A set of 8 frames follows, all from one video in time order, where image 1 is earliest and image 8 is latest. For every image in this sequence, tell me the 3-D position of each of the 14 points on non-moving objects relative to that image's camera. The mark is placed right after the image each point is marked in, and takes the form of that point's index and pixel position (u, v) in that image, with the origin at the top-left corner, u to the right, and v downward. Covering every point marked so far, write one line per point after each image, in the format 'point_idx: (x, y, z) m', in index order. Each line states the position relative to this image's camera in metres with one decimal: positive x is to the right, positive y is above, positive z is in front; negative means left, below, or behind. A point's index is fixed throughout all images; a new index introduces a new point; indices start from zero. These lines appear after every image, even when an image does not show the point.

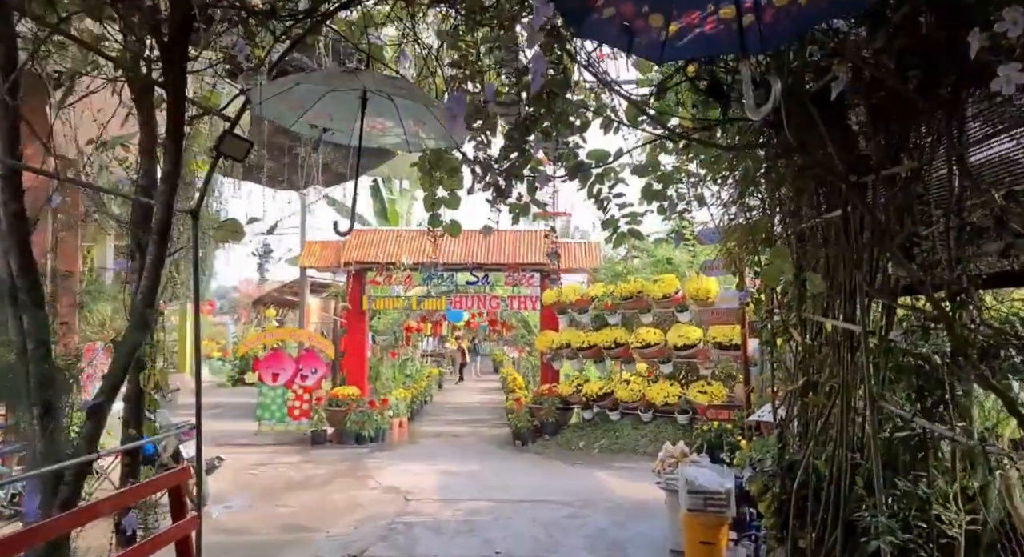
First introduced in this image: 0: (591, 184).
0: (+0.3, +0.4, +2.9) m
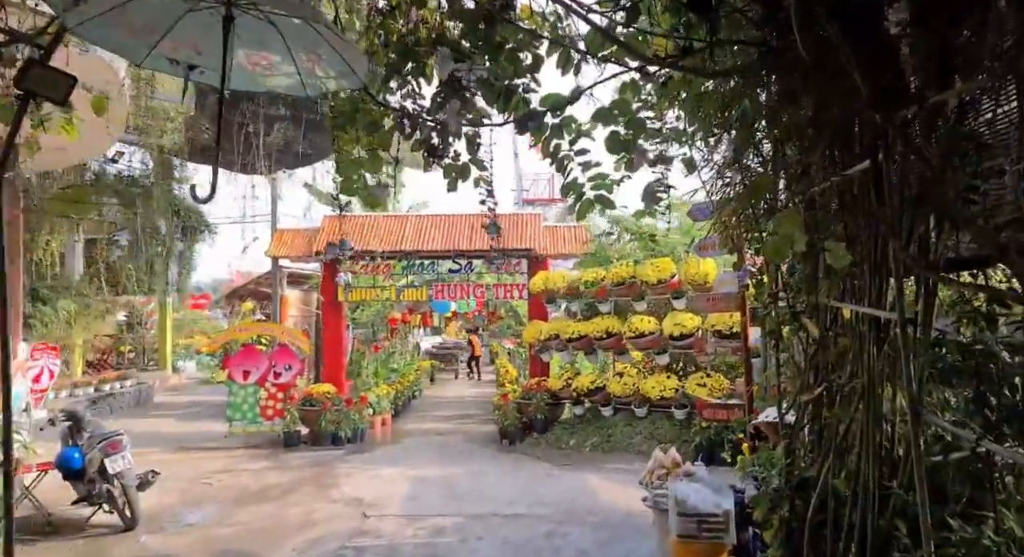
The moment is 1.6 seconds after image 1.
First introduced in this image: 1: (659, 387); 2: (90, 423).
0: (+0.1, +0.5, +2.3) m
1: (+1.6, -1.2, +7.4) m
2: (-3.0, -1.0, +4.8) m
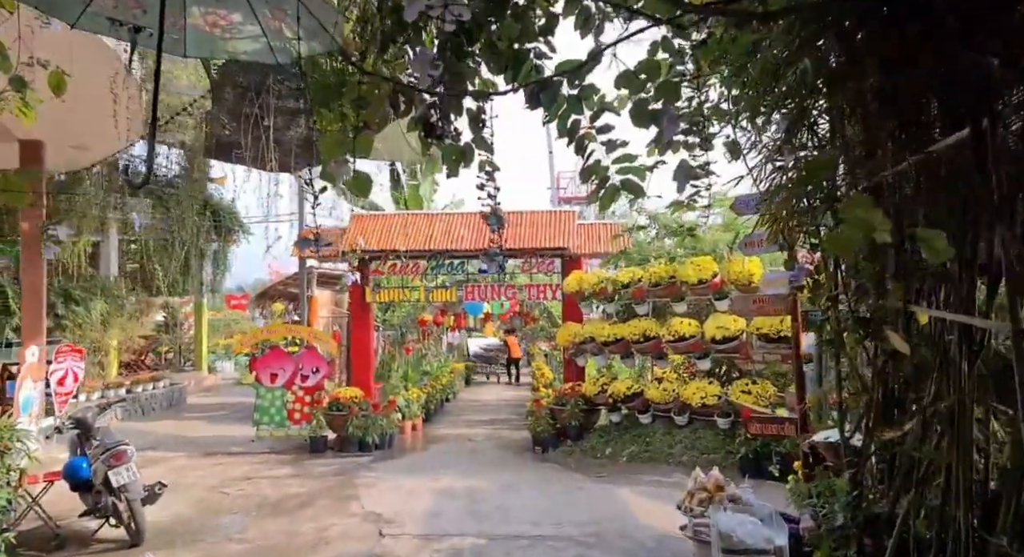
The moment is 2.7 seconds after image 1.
0: (+0.1, +0.5, +2.0) m
1: (+2.0, -1.2, +7.0) m
2: (-2.8, -1.0, +4.6) m
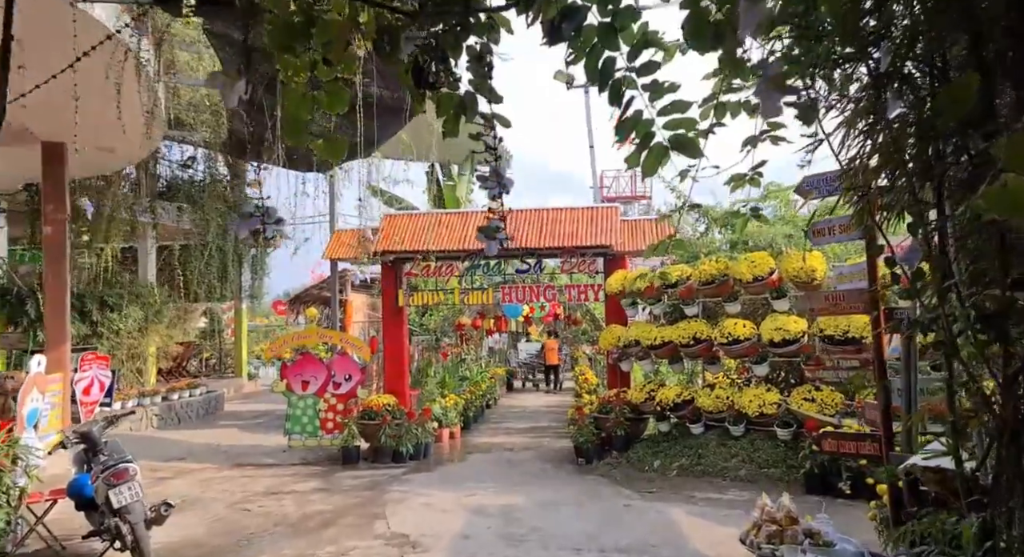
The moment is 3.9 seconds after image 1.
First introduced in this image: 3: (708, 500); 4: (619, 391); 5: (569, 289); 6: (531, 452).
0: (+0.2, +0.5, +1.5) m
1: (+2.3, -1.2, +6.4) m
2: (-2.6, -1.1, +4.3) m
3: (+1.6, -1.8, +5.5) m
4: (+1.2, -1.3, +7.5) m
5: (+0.7, -0.1, +8.4) m
6: (+0.2, -2.2, +8.4) m
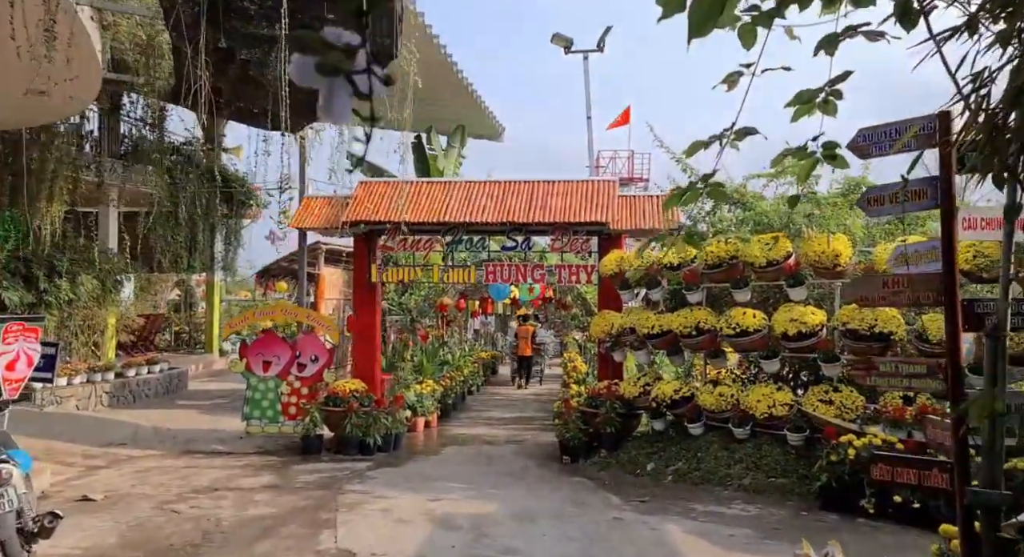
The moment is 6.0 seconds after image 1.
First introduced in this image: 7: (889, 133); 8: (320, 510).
0: (+0.1, +0.6, +0.7) m
1: (+2.1, -1.0, +5.7) m
2: (-2.7, -0.8, +3.5) m
3: (+1.4, -1.7, +4.8) m
4: (+1.0, -1.1, +6.8) m
5: (+0.5, +0.1, +7.6) m
6: (0.0, -1.9, +7.7) m
7: (+1.4, +0.5, +2.6) m
8: (-1.3, -1.6, +4.7) m
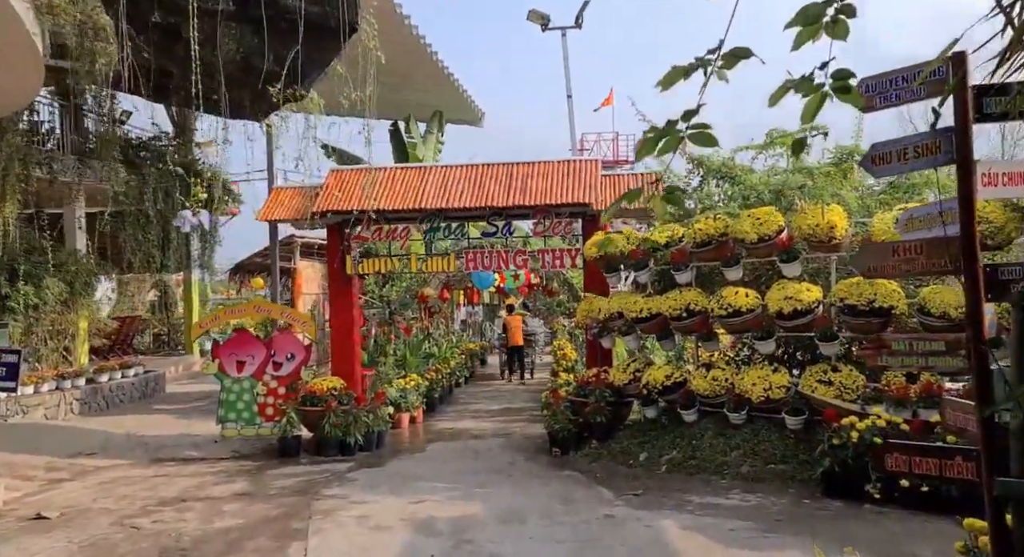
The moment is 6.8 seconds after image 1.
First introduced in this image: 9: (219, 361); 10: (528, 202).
0: (0.0, +0.6, +0.4) m
1: (+2.0, -0.8, +5.4) m
2: (-2.8, -0.9, +3.2) m
3: (+1.3, -1.5, +4.5) m
4: (+0.9, -0.9, +6.5) m
5: (+0.3, +0.3, +7.3) m
6: (-0.1, -1.8, +7.4) m
7: (+1.3, +0.7, +2.3) m
8: (-1.4, -1.6, +4.4) m
9: (-3.1, -0.9, +7.2) m
10: (+0.2, +0.8, +7.2) m
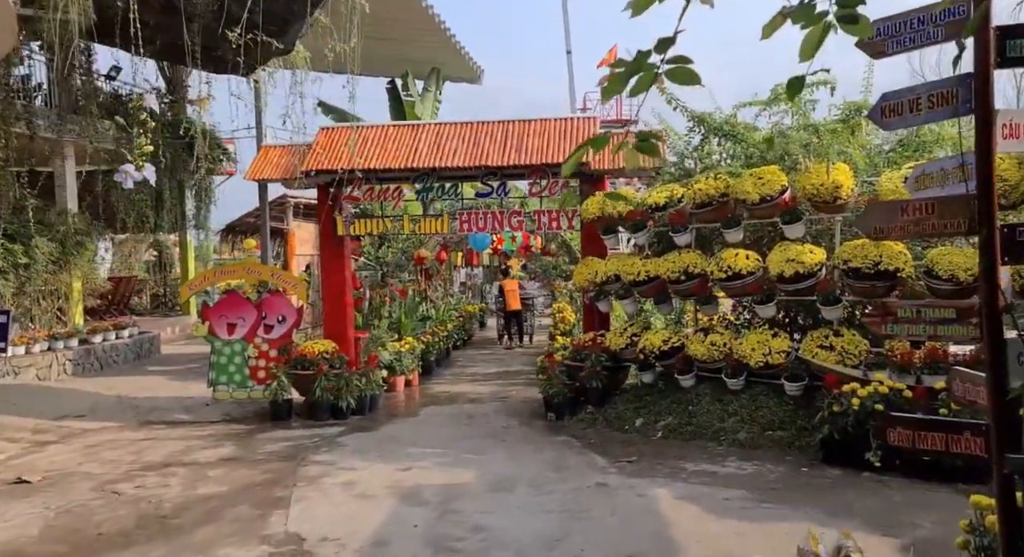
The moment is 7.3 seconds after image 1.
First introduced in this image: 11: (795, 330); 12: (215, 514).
0: (-0.1, +0.6, +0.2) m
1: (+1.9, -0.5, +5.2) m
2: (-2.9, -0.7, +3.1) m
3: (+1.2, -1.3, +4.4) m
4: (+0.8, -0.5, +6.4) m
5: (+0.3, +0.7, +7.1) m
6: (-0.2, -1.4, +7.3) m
7: (+1.2, +0.8, +2.0) m
8: (-1.5, -1.3, +4.3) m
9: (-3.2, -0.5, +7.0) m
10: (+0.1, +1.2, +7.0) m
11: (+2.4, -0.4, +5.7) m
12: (-1.7, -1.3, +3.8) m
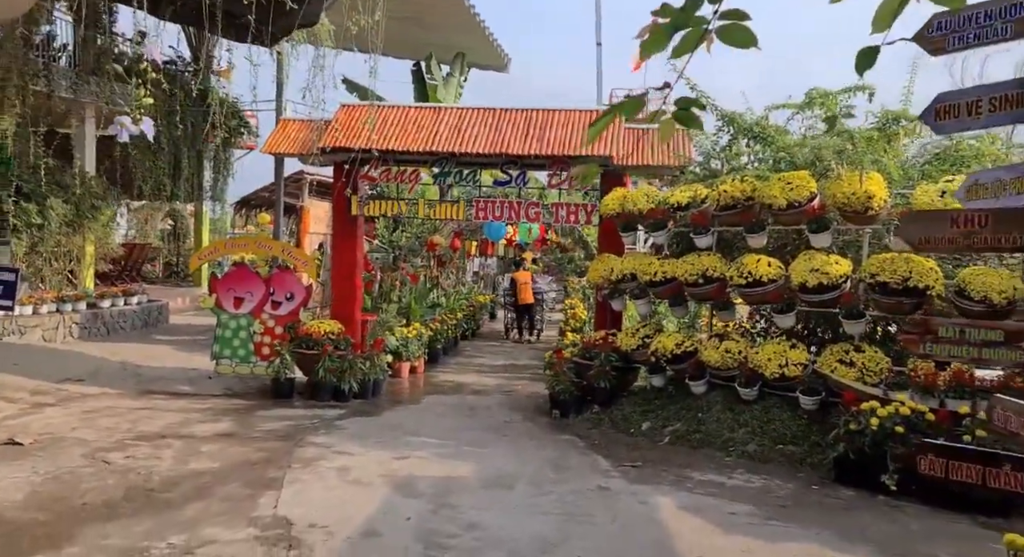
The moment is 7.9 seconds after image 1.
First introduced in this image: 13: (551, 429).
0: (-0.1, +0.6, 0.0) m
1: (+2.0, -0.6, +5.1) m
2: (-2.9, -0.4, +3.0) m
3: (+1.2, -1.3, +4.2) m
4: (+0.9, -0.5, +6.2) m
5: (+0.5, +0.7, +7.0) m
6: (-0.1, -1.3, +7.2) m
7: (+1.3, +0.7, +1.9) m
8: (-1.5, -1.2, +4.2) m
9: (-3.1, -0.2, +7.0) m
10: (+0.3, +1.3, +6.8) m
11: (+2.5, -0.5, +5.5) m
12: (-1.7, -1.2, +3.7) m
13: (+0.3, -1.3, +5.7) m
